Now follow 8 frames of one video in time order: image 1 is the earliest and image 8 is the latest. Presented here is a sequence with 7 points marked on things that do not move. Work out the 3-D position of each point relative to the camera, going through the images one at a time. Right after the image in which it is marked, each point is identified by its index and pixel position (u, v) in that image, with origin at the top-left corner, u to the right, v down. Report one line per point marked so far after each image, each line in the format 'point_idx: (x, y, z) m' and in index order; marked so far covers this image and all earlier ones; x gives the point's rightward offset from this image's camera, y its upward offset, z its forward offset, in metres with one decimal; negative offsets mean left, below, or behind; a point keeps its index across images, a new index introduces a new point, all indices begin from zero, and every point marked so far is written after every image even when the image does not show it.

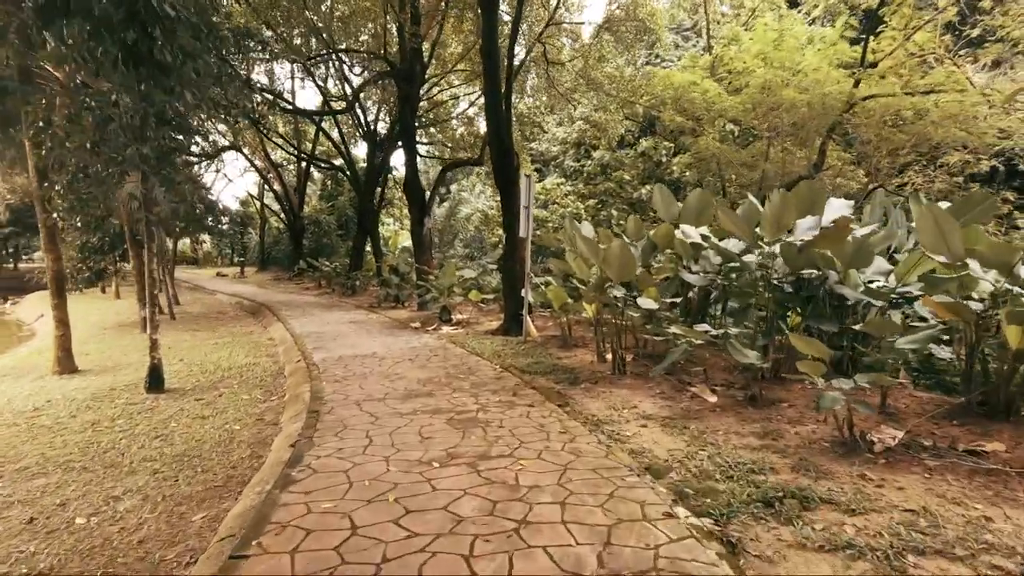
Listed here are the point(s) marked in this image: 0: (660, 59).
0: (+4.2, +6.5, +15.2) m
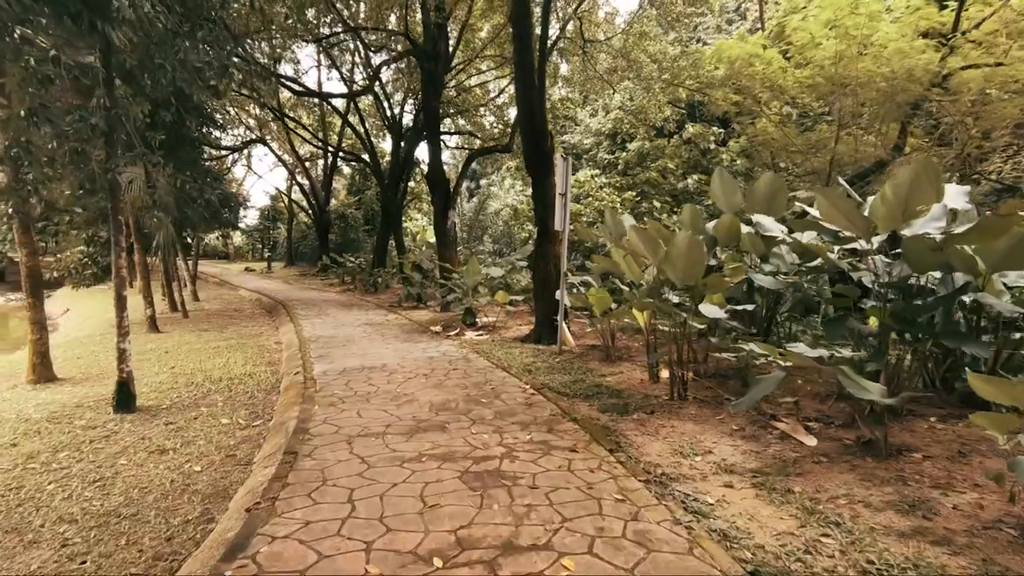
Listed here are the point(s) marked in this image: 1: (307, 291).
0: (+5.1, +6.5, +13.9) m
1: (-6.4, -0.1, +16.8) m
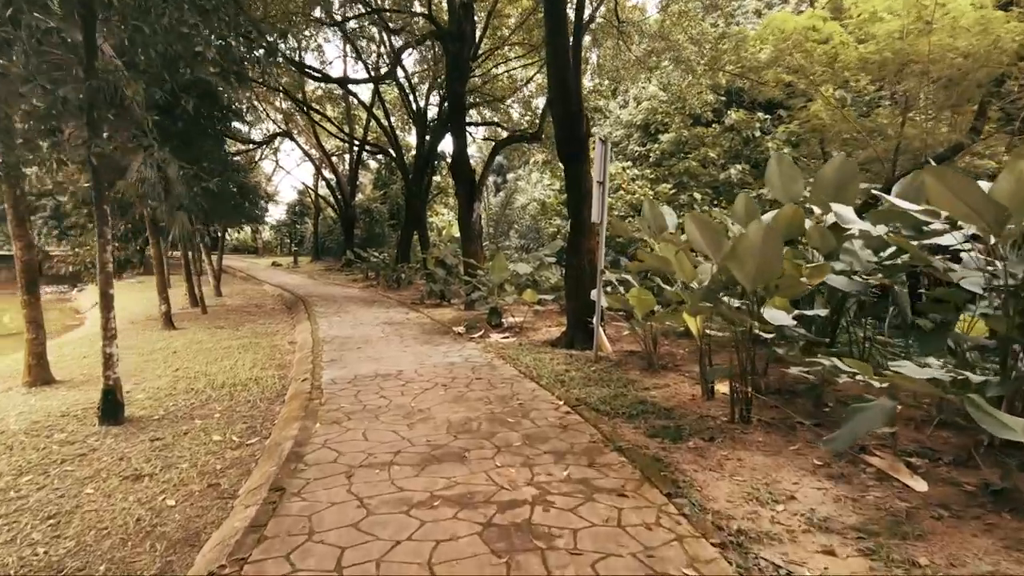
0: (+5.8, +6.5, +13.0) m
1: (-5.6, +0.1, +16.5) m
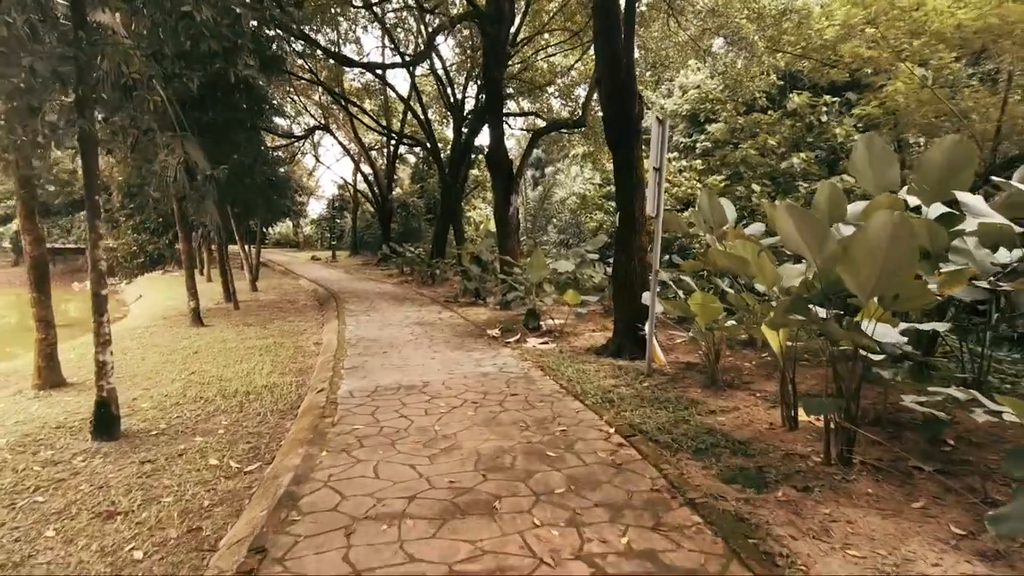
0: (+6.7, +6.5, +11.8) m
1: (-4.5, +0.2, +16.2) m
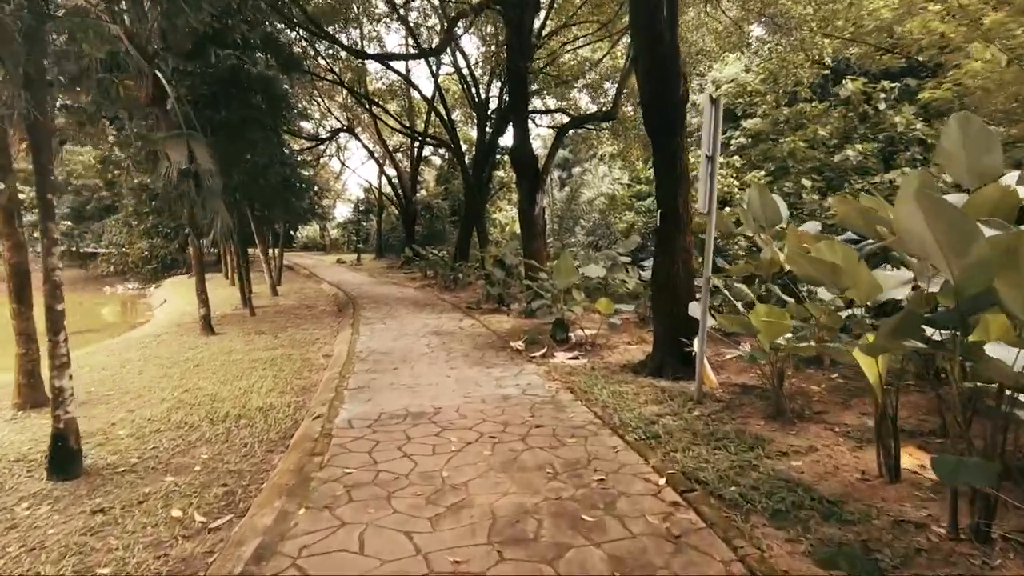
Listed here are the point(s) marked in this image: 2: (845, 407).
0: (+7.3, +6.4, +10.8) m
1: (-3.7, +0.1, +15.7) m
2: (+2.4, -0.9, +3.9) m
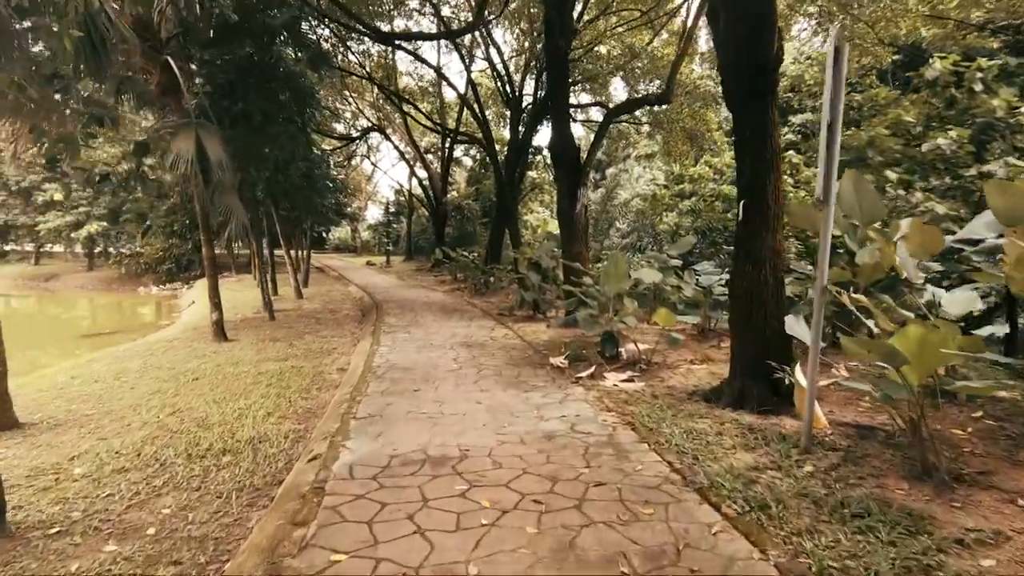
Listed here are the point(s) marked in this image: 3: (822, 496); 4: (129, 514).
0: (+8.0, +6.3, +9.6) m
1: (-2.8, 0.0, +15.0) m
2: (+2.7, -0.9, +2.8) m
3: (+1.5, -1.0, +2.6) m
4: (-2.0, -1.2, +2.8) m
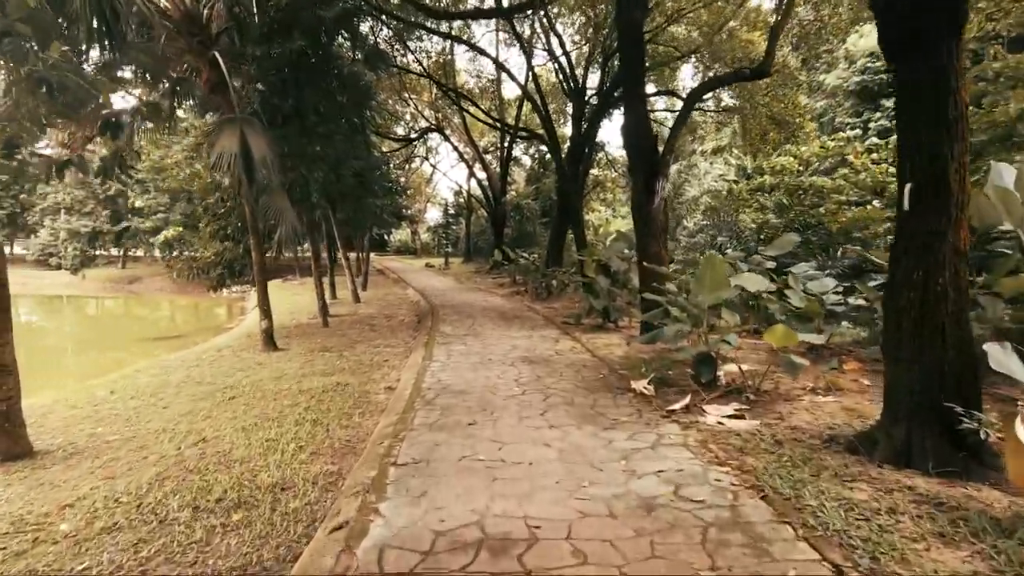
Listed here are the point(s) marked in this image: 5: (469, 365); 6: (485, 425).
0: (+9.0, +6.2, +7.8) m
1: (-1.1, -0.1, +14.4) m
2: (+3.0, -1.0, +1.7) m
3: (+1.8, -1.1, +1.5) m
4: (-1.6, -1.2, +2.1) m
5: (-0.4, -0.8, +5.6) m
6: (-0.2, -0.9, +3.6) m
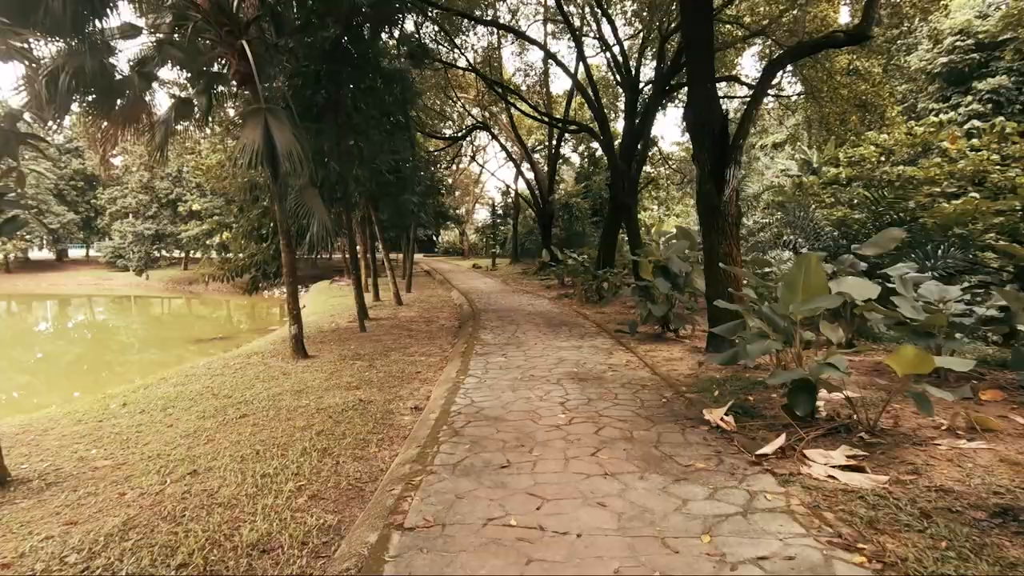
0: (+9.6, +6.1, +6.2) m
1: (+0.1, -0.2, +13.7) m
2: (+3.0, -1.1, +0.7) m
3: (+1.8, -1.1, +0.6) m
4: (-1.5, -1.3, +1.5) m
5: (0.0, -0.8, +4.8) m
6: (+0.1, -1.0, +2.9) m
